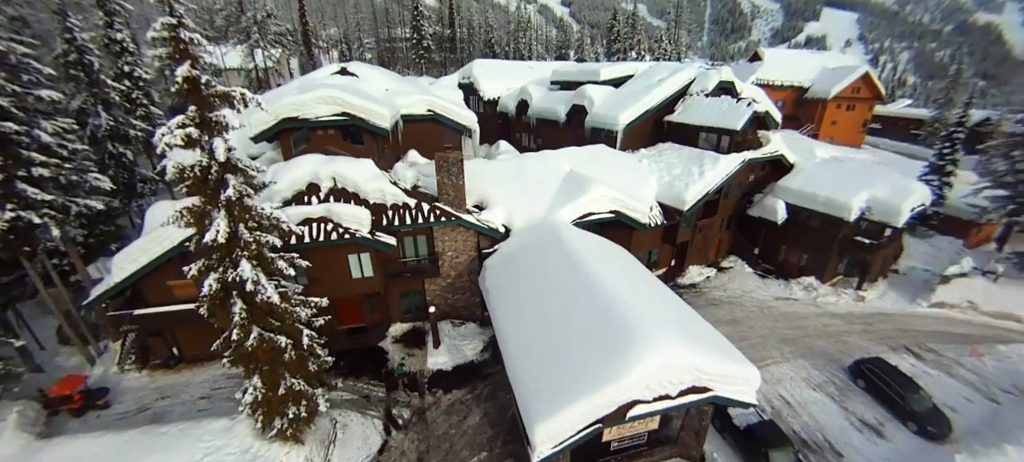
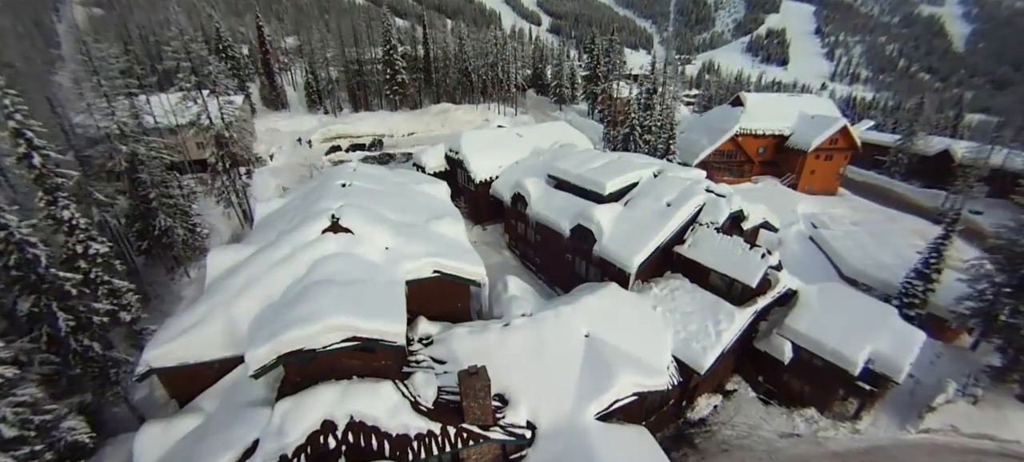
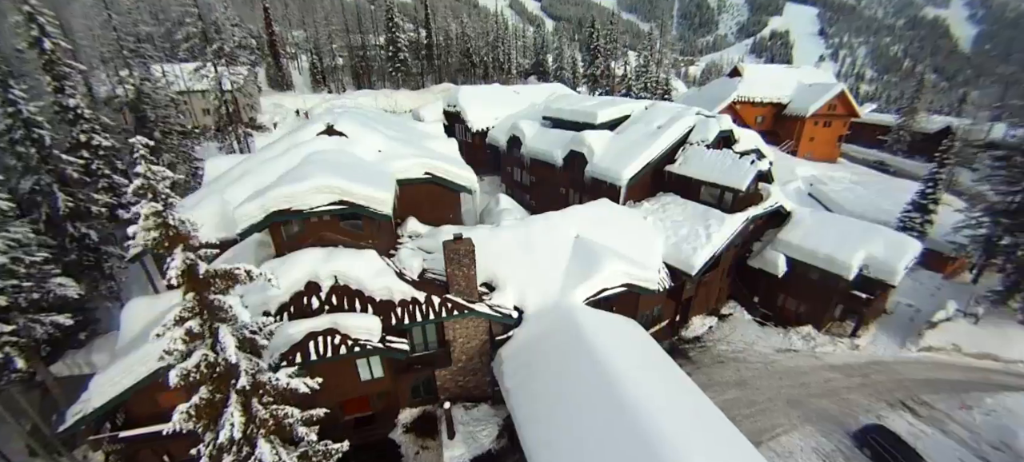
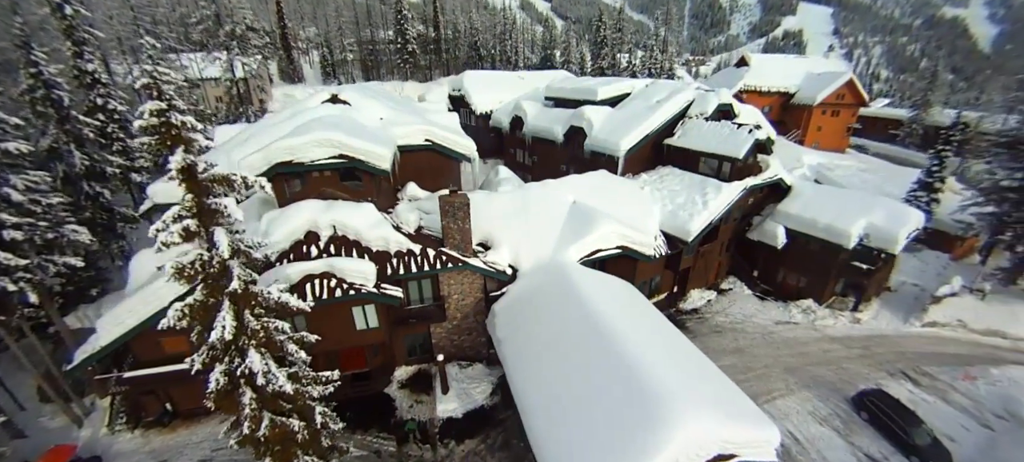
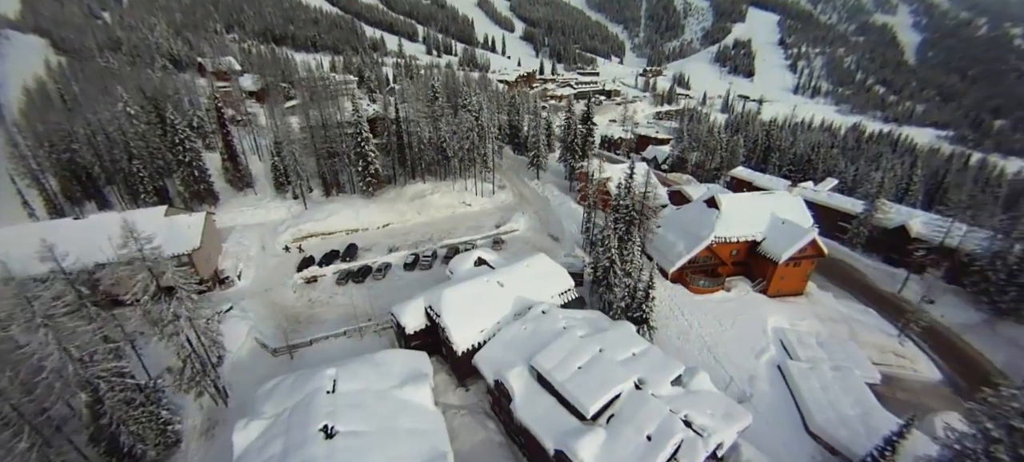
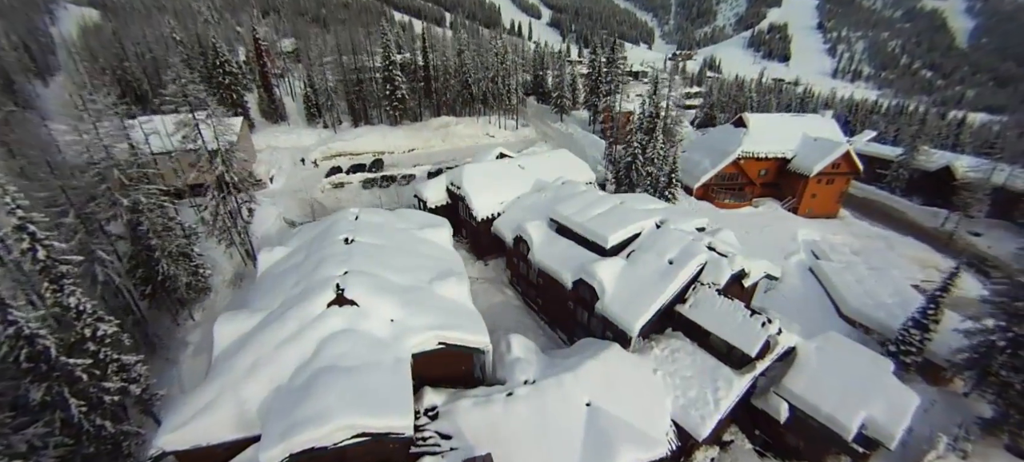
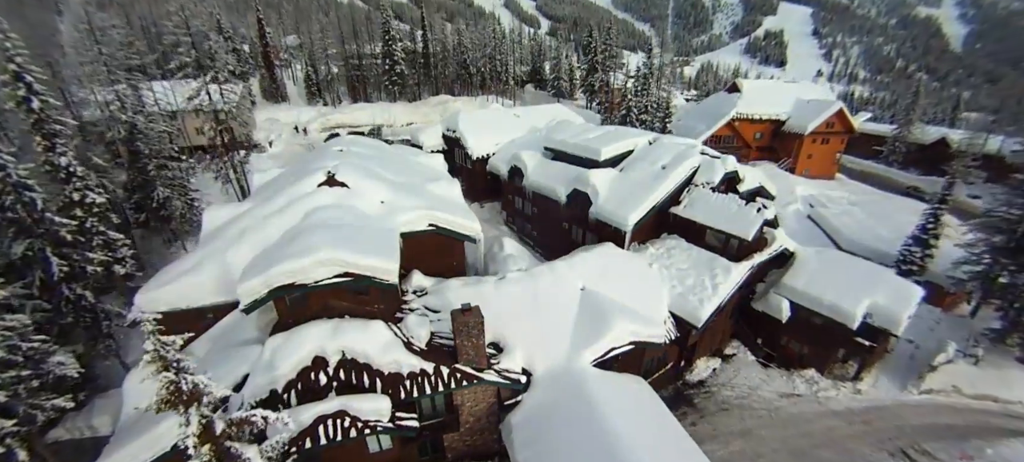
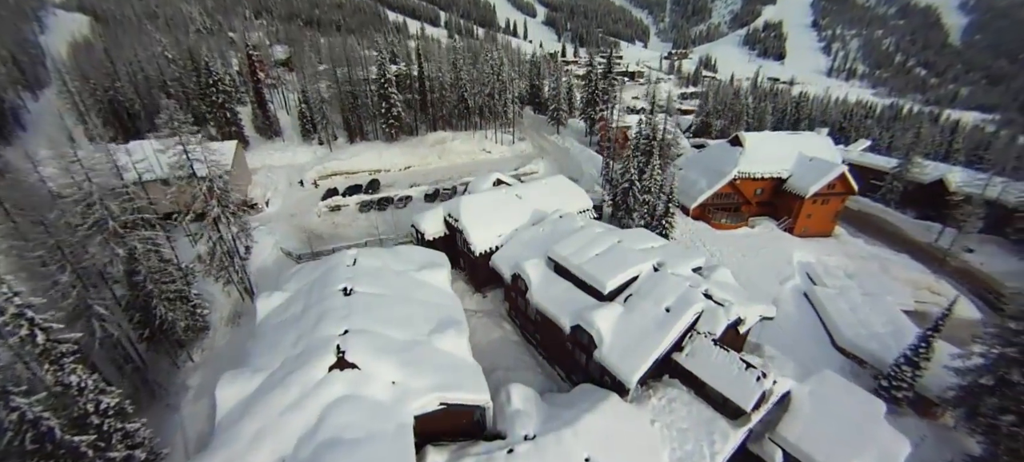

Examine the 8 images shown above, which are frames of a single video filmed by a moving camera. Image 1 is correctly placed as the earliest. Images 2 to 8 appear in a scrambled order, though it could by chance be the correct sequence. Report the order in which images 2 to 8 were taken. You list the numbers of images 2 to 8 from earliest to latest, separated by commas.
4, 3, 7, 2, 6, 8, 5
